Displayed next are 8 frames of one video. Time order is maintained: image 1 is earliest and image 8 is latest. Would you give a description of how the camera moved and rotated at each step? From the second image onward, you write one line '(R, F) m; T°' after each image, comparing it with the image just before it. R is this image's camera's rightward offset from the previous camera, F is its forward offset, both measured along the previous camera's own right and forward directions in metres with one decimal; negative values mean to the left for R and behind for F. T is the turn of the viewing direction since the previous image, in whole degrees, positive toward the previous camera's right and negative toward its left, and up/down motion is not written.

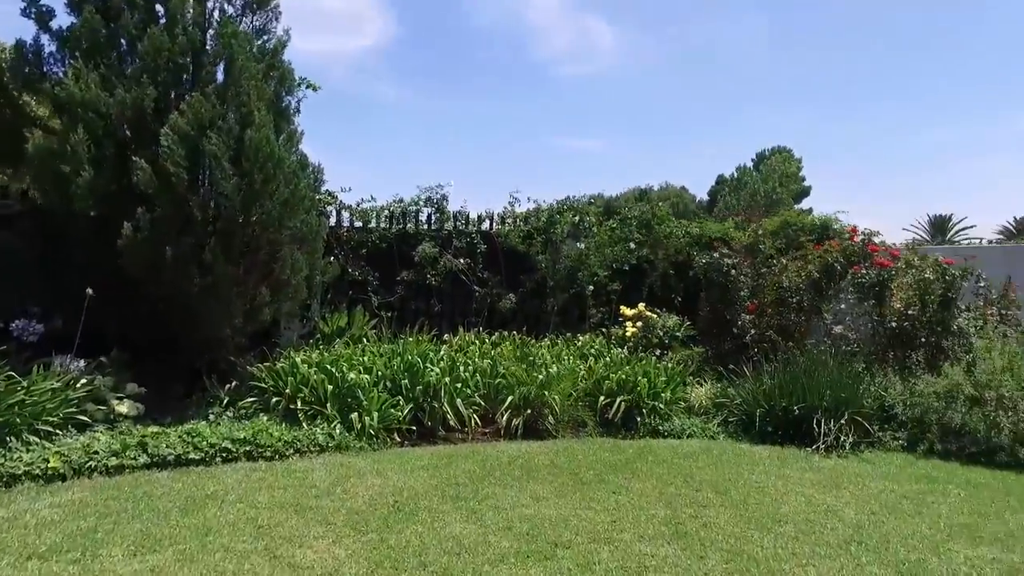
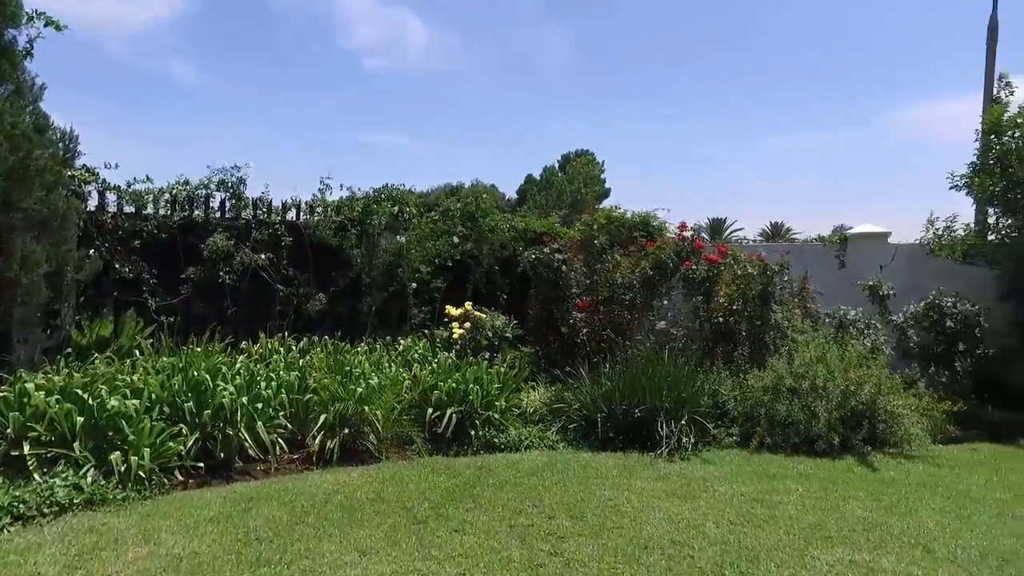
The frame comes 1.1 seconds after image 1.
(-0.1, +1.0) m; +16°
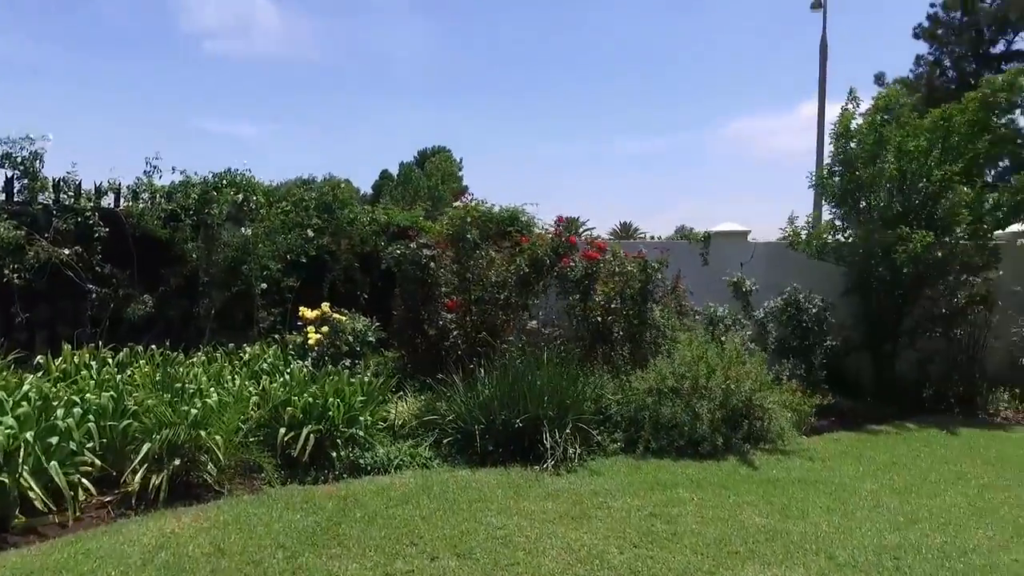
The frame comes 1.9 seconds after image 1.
(-0.1, +0.8) m; +12°
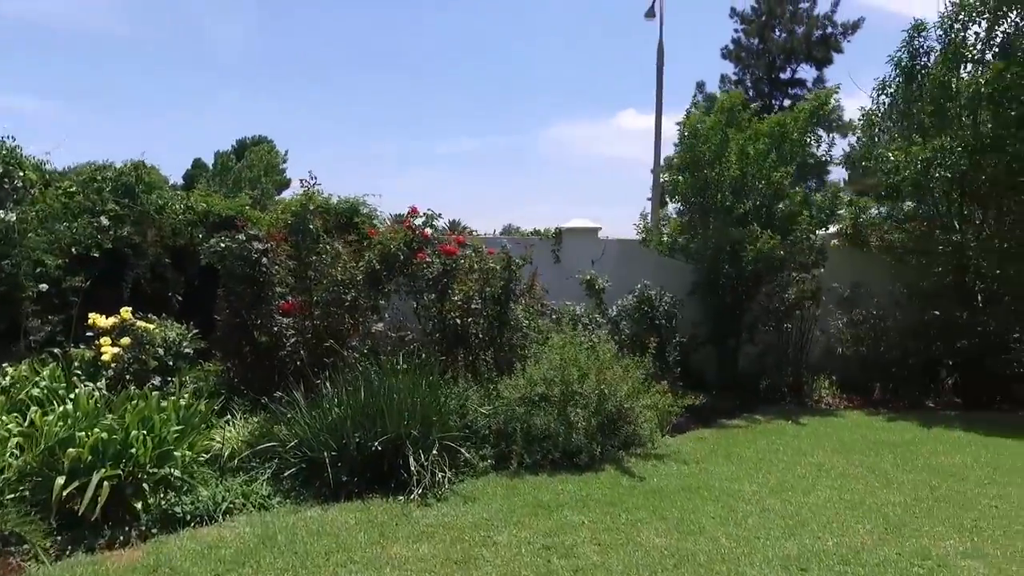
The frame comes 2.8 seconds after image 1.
(-0.2, +0.9) m; +14°
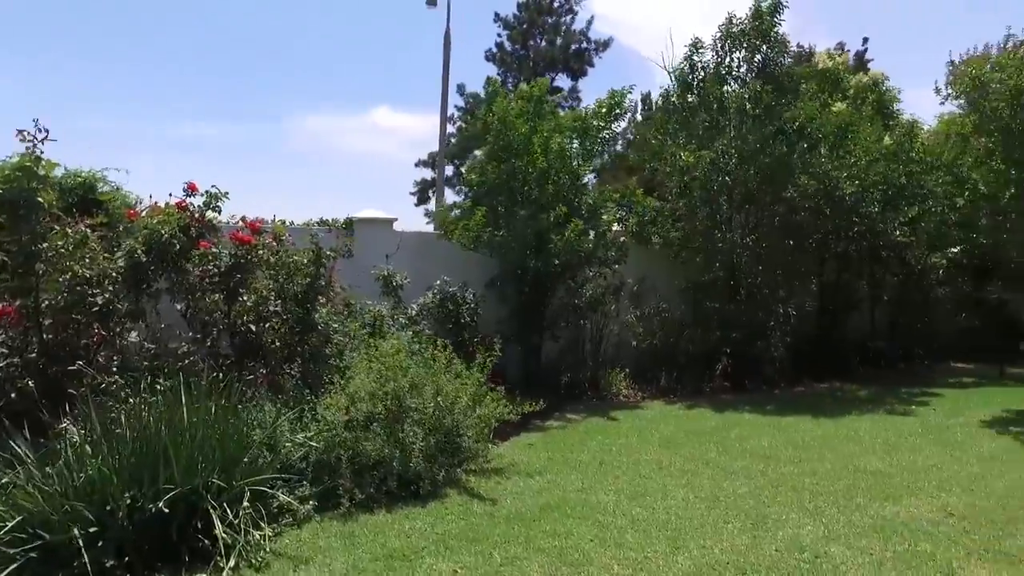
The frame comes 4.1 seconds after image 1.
(-0.6, +1.1) m; +21°
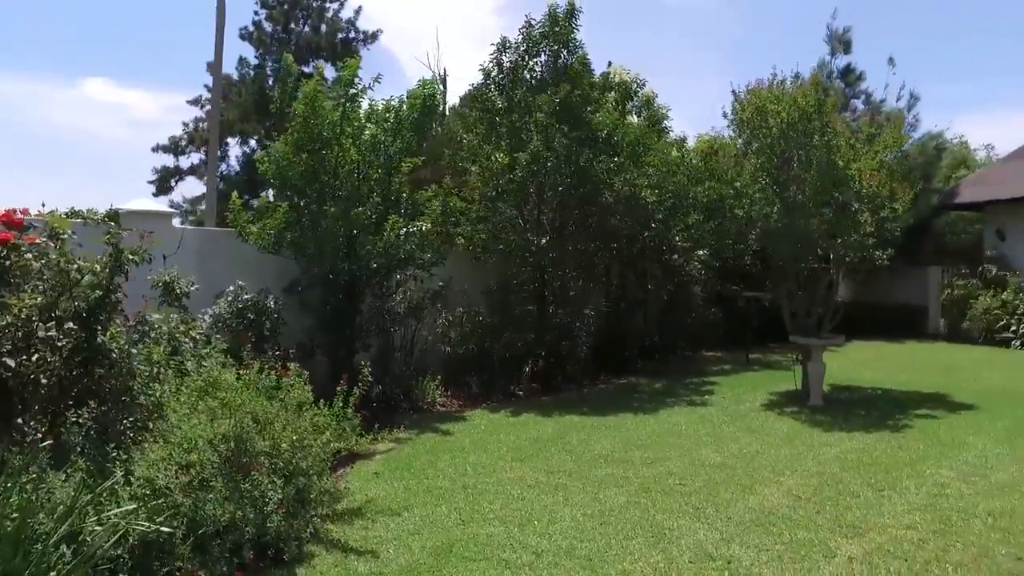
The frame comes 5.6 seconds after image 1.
(-0.9, +0.9) m; +22°
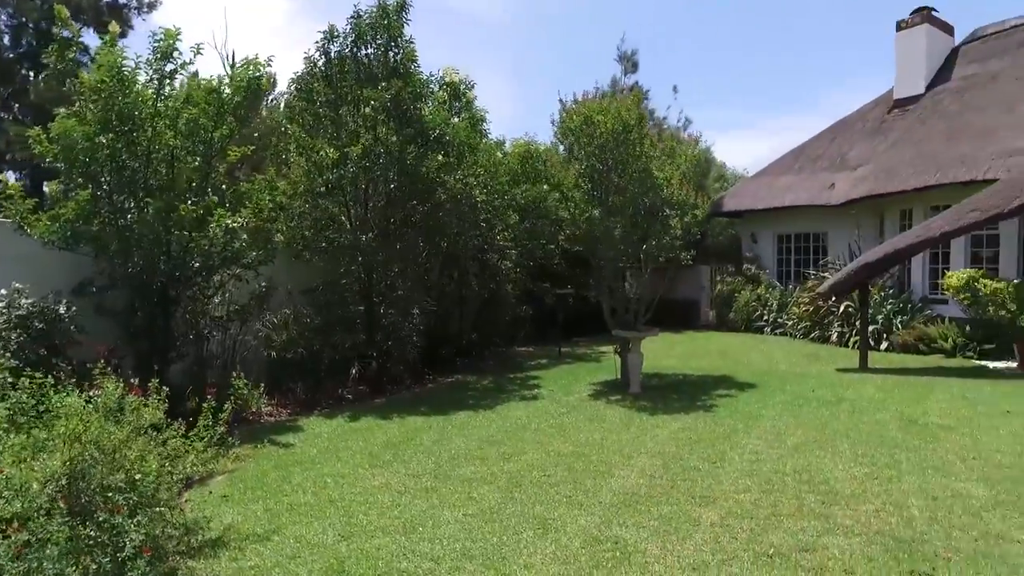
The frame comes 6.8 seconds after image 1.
(-0.7, +0.2) m; +18°
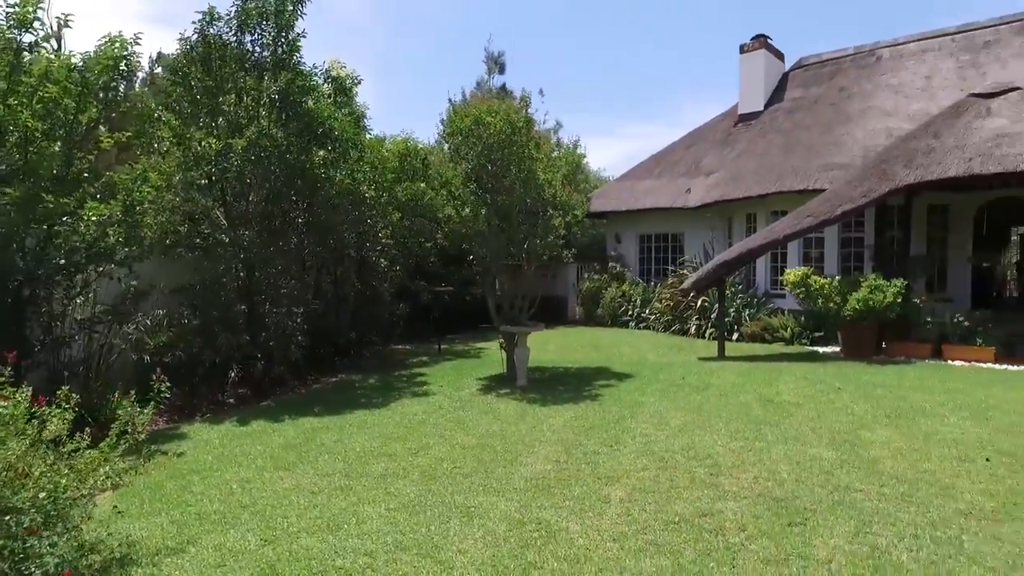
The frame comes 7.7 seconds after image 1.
(-0.5, -0.1) m; +12°
